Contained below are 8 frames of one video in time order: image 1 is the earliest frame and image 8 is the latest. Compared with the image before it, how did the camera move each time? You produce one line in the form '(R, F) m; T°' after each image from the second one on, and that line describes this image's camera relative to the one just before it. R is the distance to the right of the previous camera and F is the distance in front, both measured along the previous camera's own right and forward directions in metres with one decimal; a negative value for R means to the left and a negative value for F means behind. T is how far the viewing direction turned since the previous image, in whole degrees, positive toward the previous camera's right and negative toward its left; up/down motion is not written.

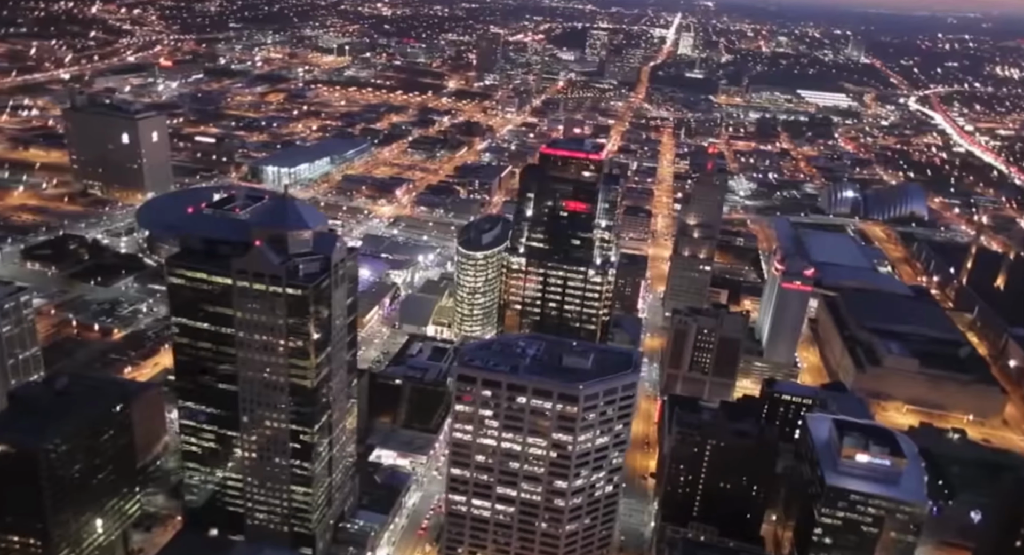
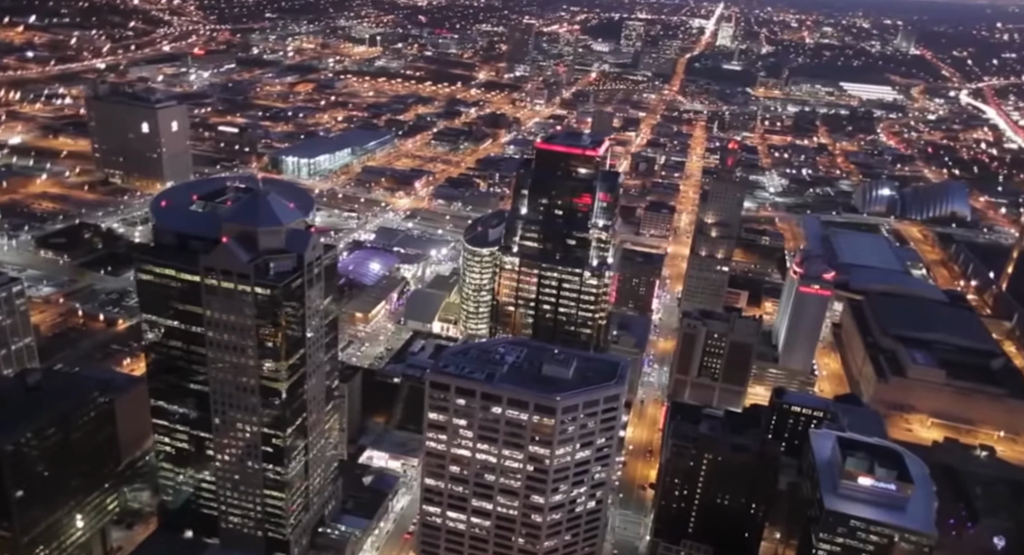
(+4.2, +3.2) m; -3°
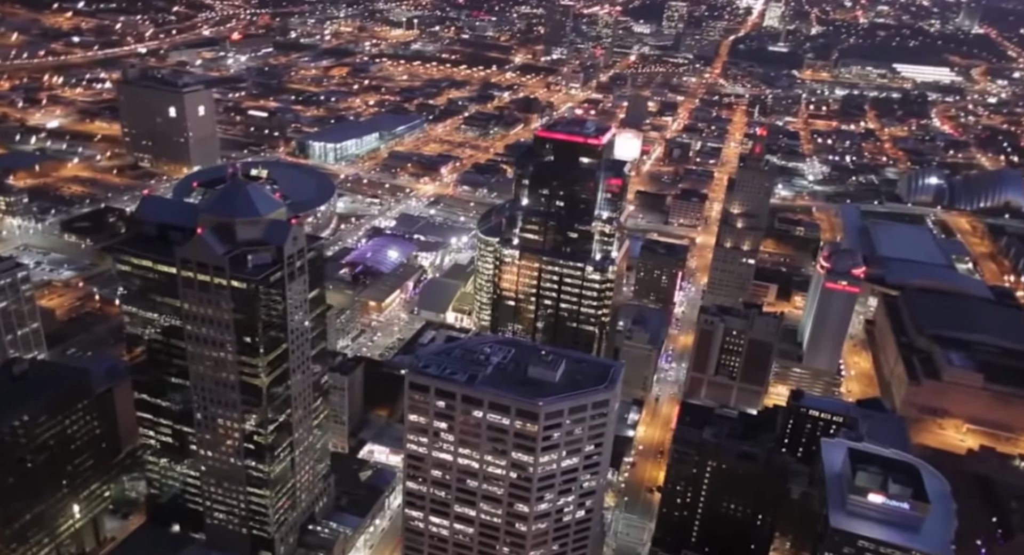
(+4.0, +3.1) m; -3°
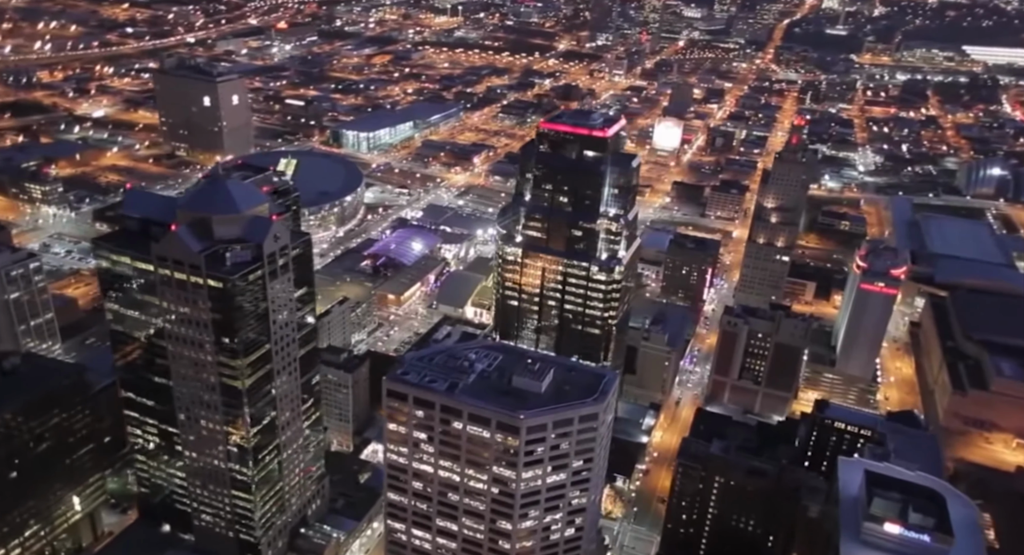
(+4.3, +3.4) m; -4°
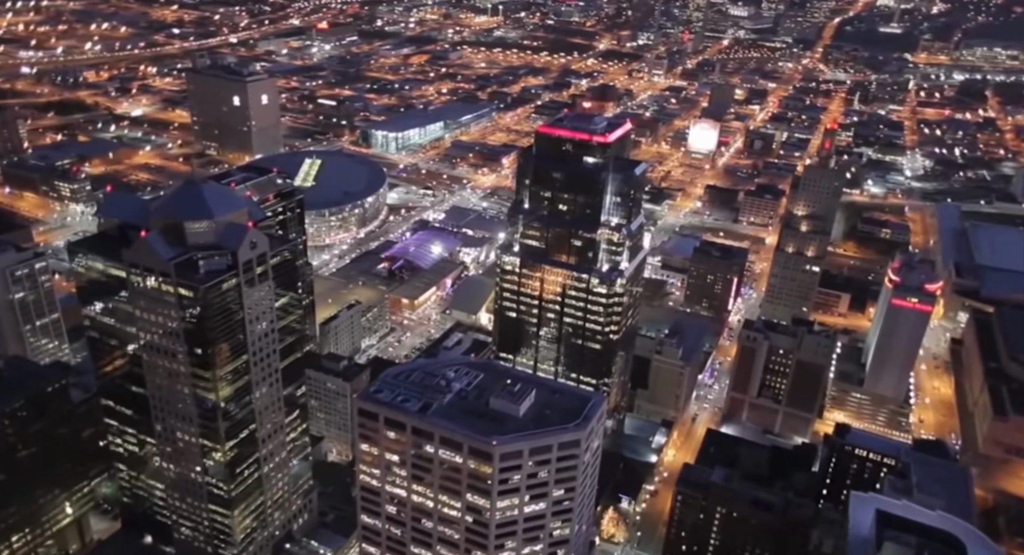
(+3.9, +3.3) m; -3°
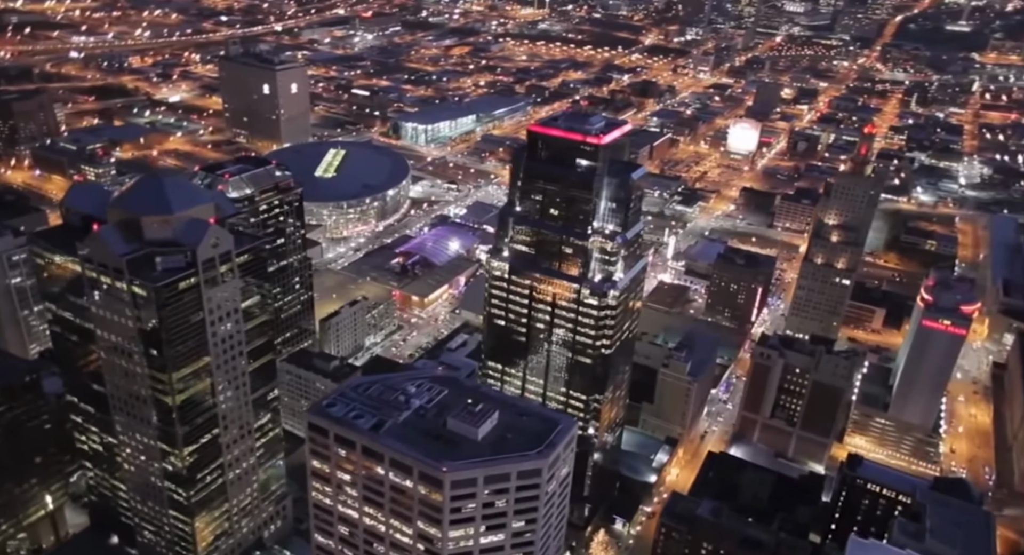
(+4.5, +3.9) m; -3°
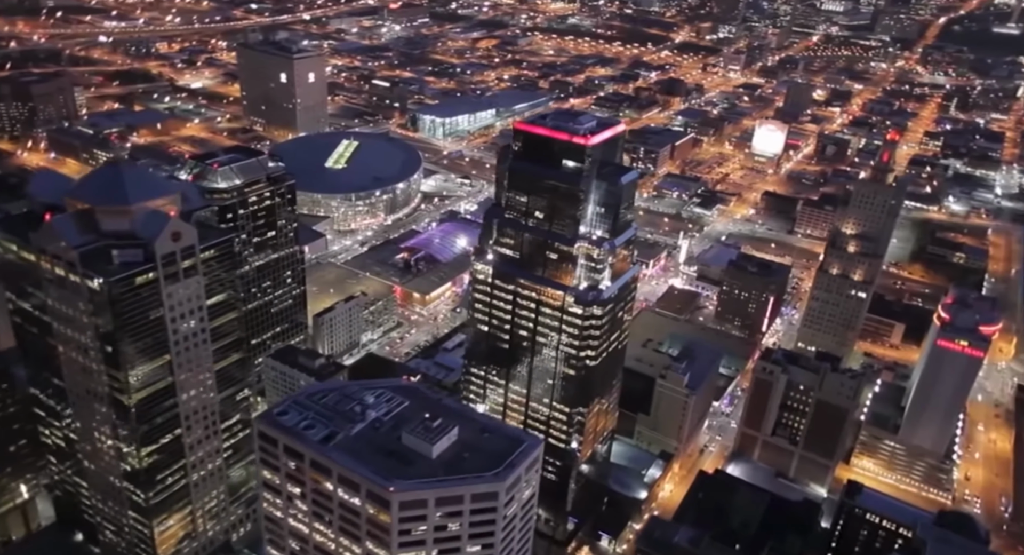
(+3.4, +2.9) m; -2°
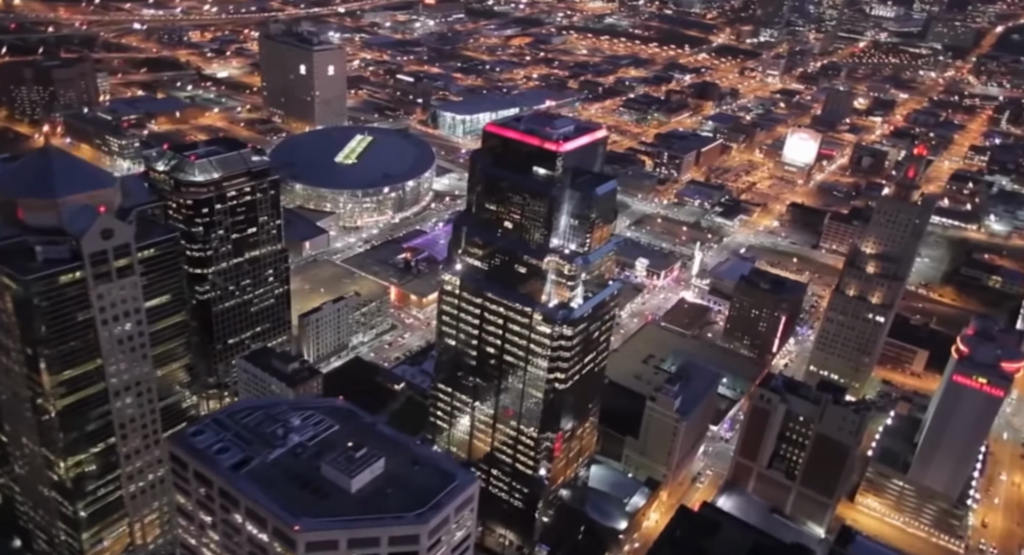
(+4.7, +4.2) m; -3°
